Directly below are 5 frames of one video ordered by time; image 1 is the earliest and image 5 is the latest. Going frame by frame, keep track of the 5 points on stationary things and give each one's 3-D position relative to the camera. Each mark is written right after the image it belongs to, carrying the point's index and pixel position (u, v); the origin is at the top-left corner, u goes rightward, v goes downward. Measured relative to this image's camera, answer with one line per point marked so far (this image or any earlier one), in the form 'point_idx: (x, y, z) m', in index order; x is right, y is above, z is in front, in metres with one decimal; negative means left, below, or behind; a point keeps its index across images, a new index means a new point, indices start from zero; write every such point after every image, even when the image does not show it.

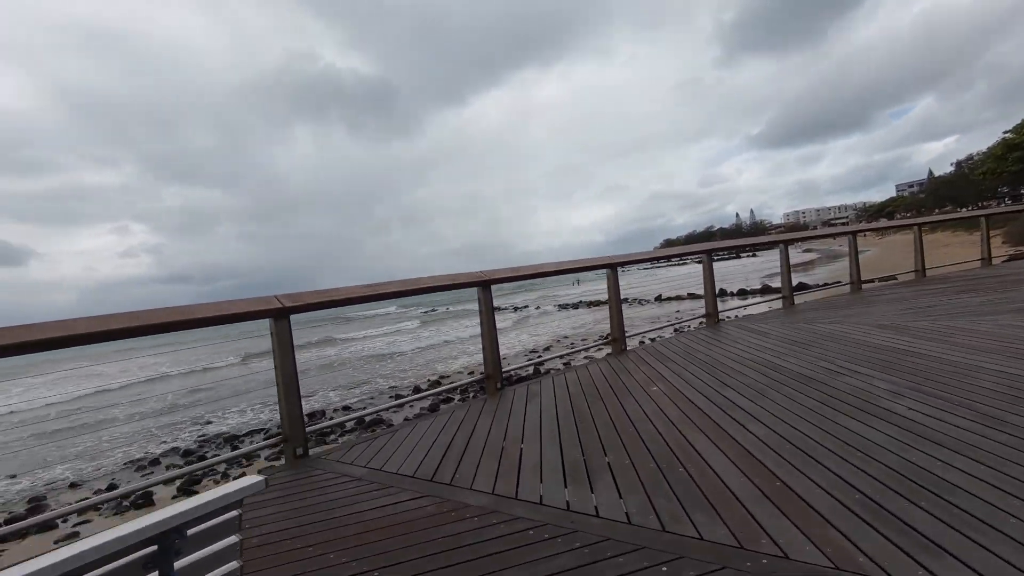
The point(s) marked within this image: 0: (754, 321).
0: (+2.0, -0.3, +4.4) m
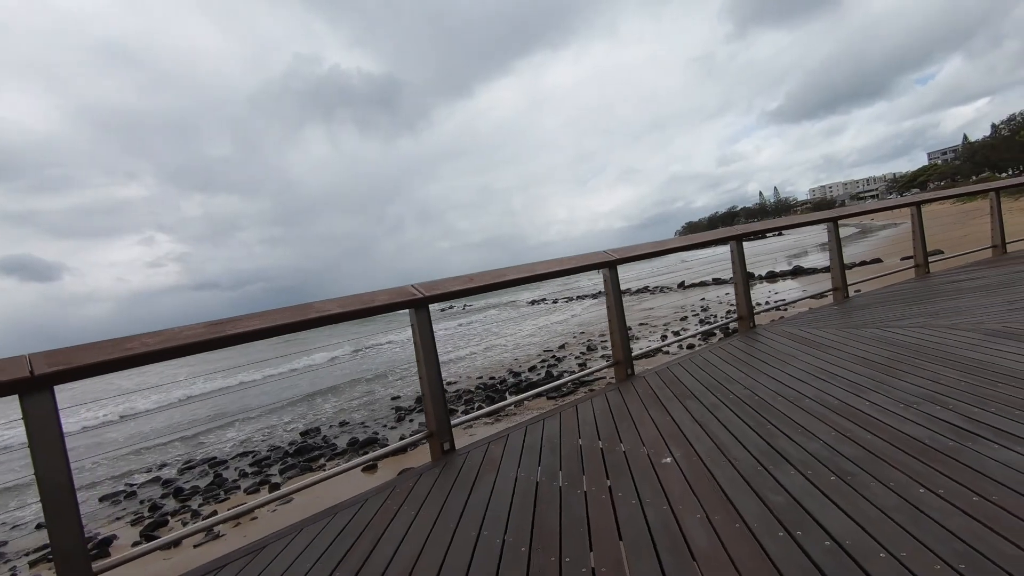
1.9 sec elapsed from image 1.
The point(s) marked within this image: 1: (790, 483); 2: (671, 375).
0: (+1.9, -0.2, +3.5) m
1: (+0.7, -0.5, +1.4) m
2: (+0.8, -0.5, +2.8) m
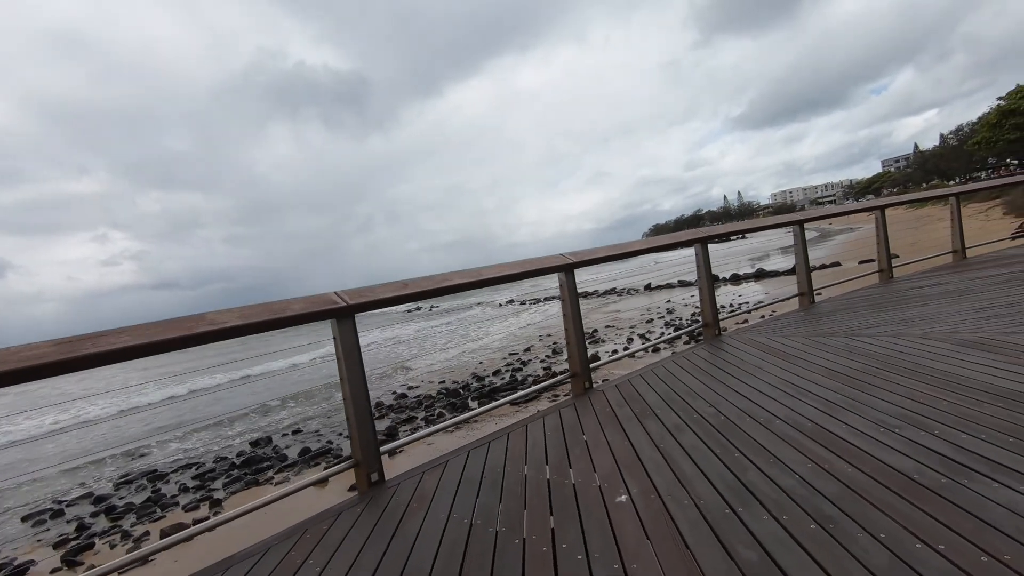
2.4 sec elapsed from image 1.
0: (+1.6, -0.3, +3.3) m
1: (+0.6, -0.5, +1.2) m
2: (+0.6, -0.5, +2.6) m
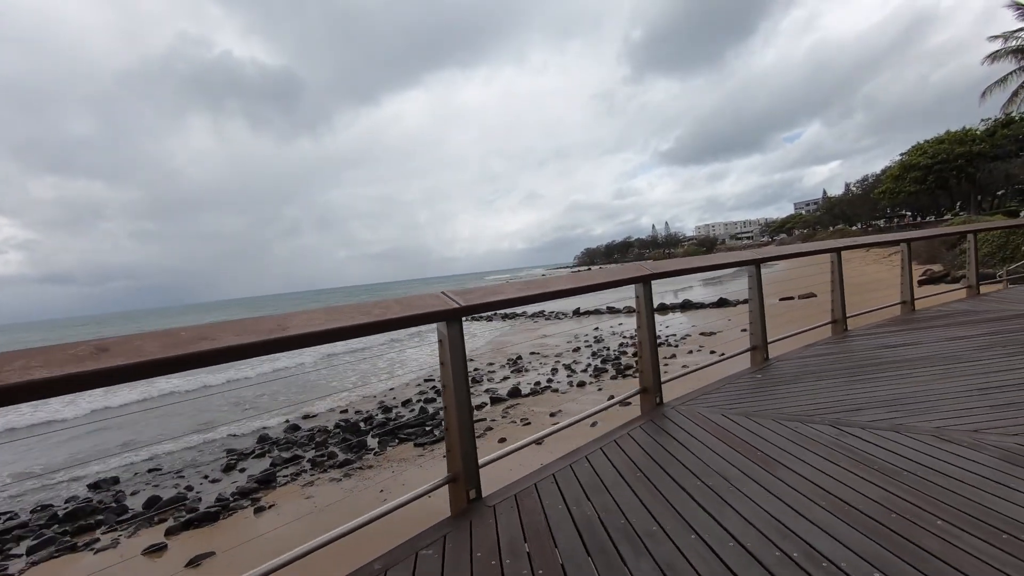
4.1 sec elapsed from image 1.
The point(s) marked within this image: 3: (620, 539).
0: (+1.0, -0.5, +2.6) m
1: (+0.2, -0.7, +0.3) m
2: (+0.1, -0.7, +1.8) m
3: (+0.3, -0.7, +1.4) m
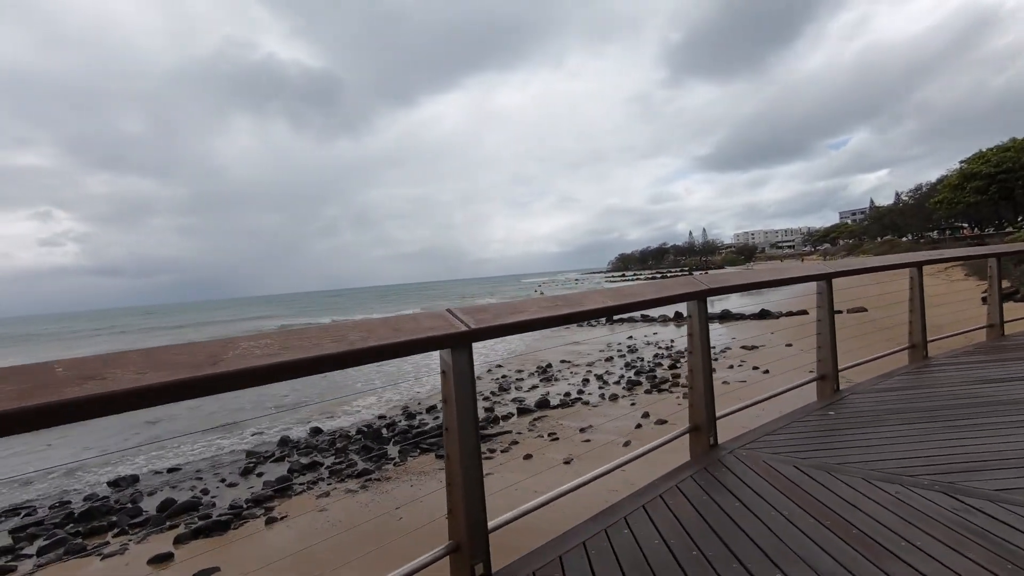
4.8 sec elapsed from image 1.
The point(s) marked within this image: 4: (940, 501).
0: (+1.1, -0.6, +2.1) m
1: (+0.2, -0.7, -0.1) m
2: (+0.1, -0.7, +1.4) m
3: (+0.3, -0.7, +1.0) m
4: (+1.3, -0.6, +1.6) m
